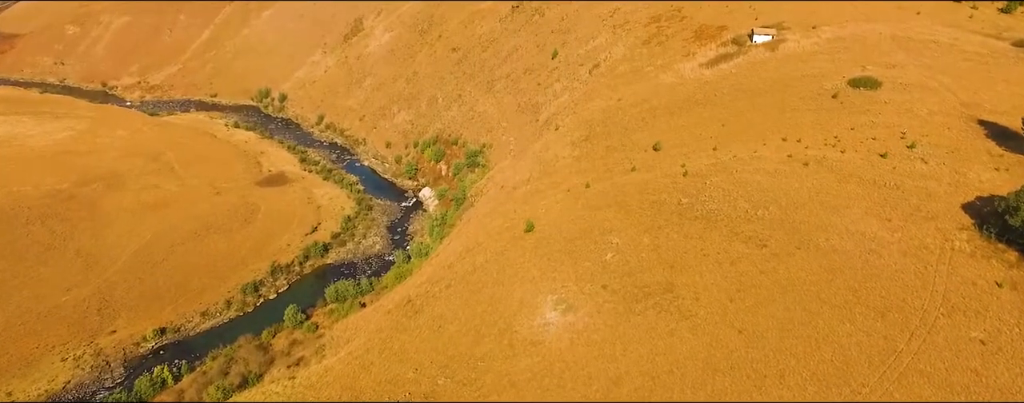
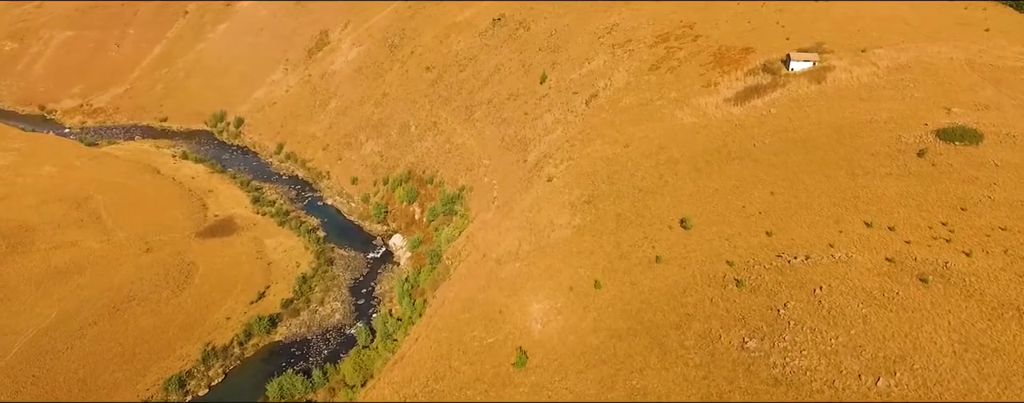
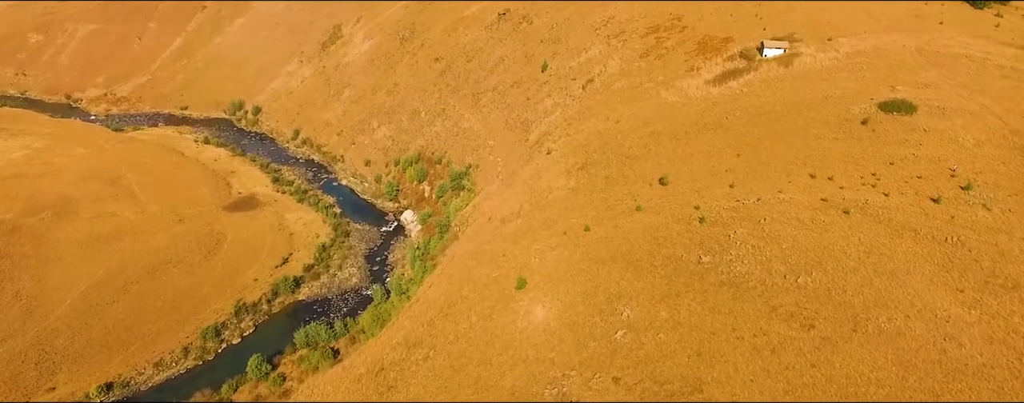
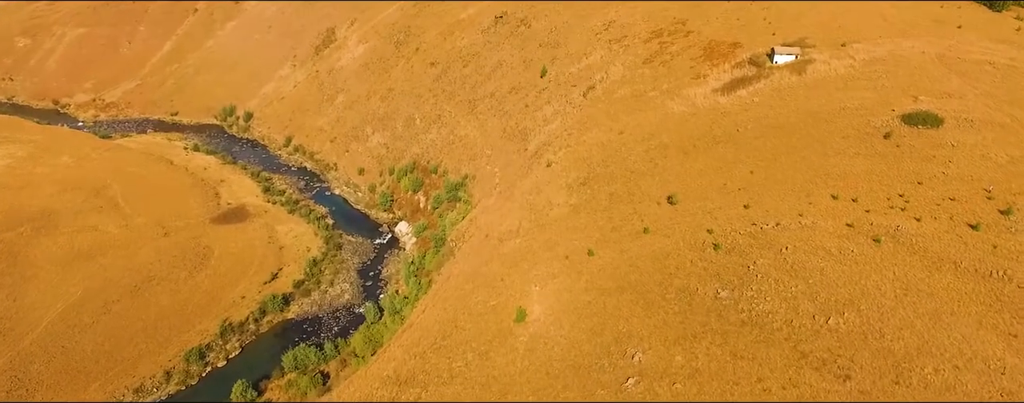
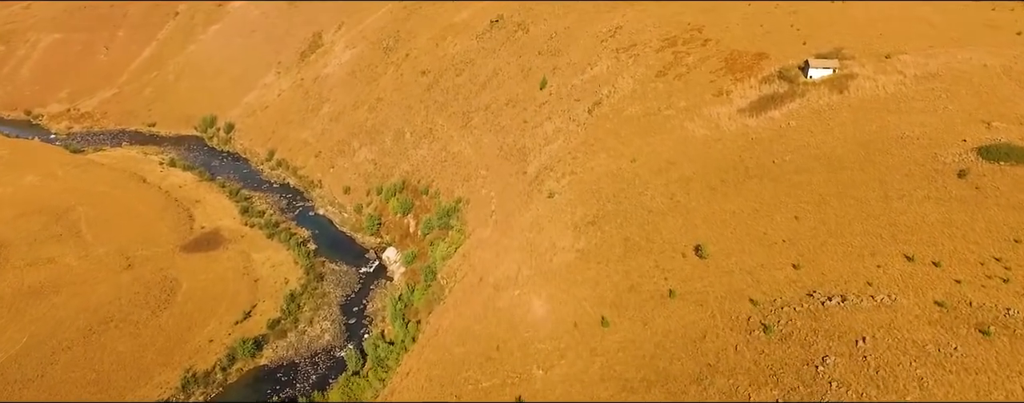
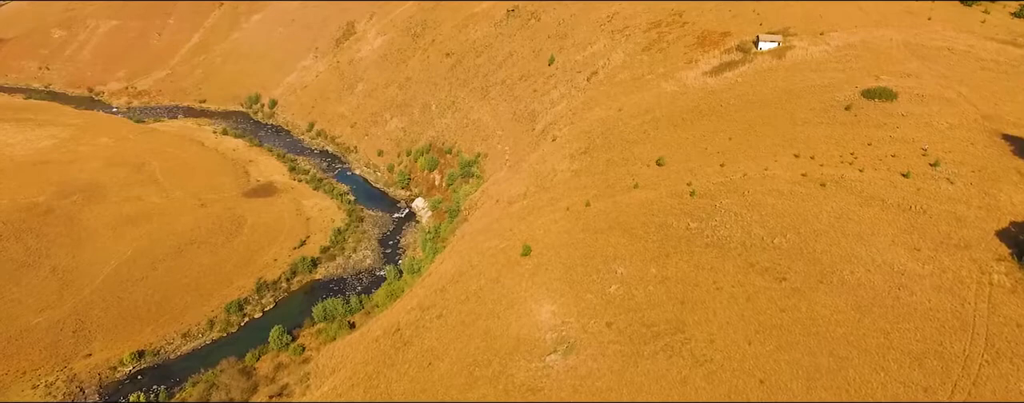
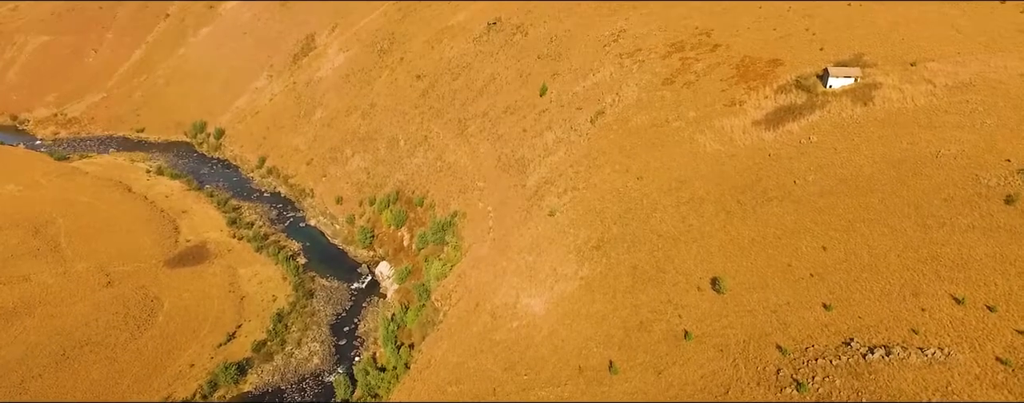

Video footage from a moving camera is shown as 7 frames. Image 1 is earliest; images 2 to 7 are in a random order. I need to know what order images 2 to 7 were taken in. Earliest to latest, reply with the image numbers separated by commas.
6, 3, 4, 2, 5, 7
